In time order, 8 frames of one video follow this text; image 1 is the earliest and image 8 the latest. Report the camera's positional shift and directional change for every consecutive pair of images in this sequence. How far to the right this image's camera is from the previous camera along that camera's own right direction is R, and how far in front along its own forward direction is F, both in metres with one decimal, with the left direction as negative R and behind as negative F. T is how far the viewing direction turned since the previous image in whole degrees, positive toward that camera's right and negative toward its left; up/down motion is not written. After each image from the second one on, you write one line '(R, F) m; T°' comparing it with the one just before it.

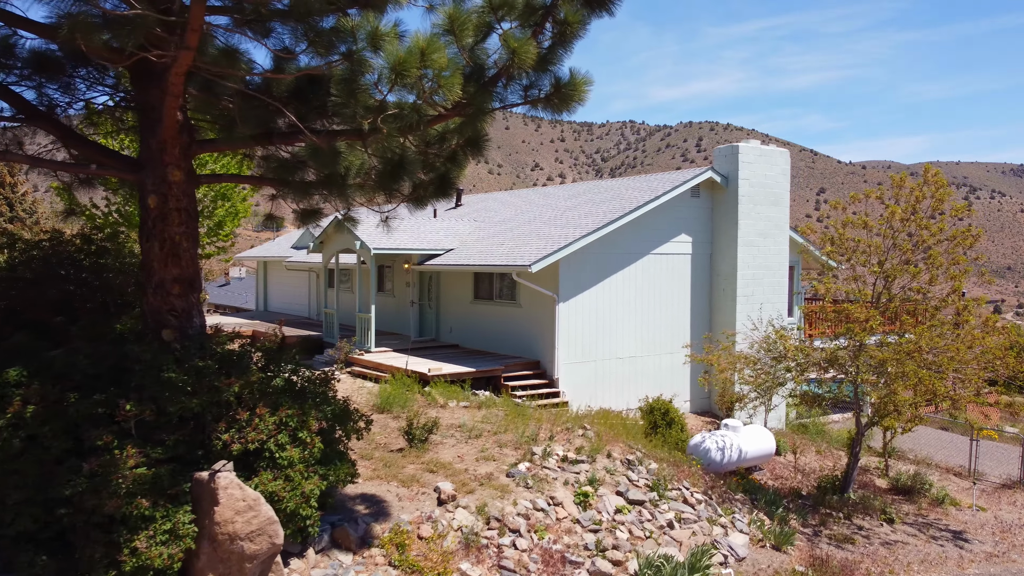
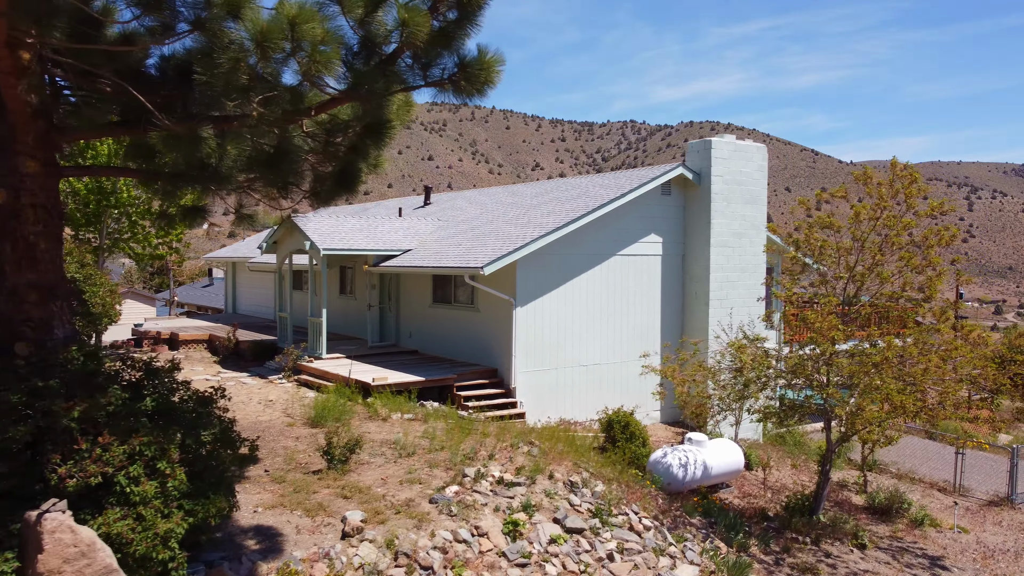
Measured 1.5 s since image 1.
(+0.8, +0.8) m; 0°
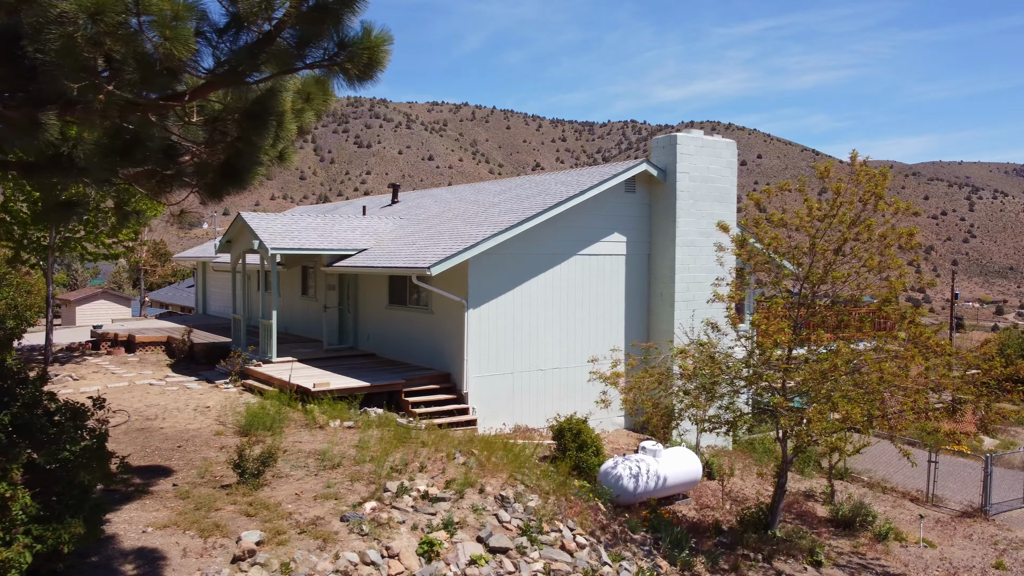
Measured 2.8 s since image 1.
(+0.8, +0.5) m; 0°
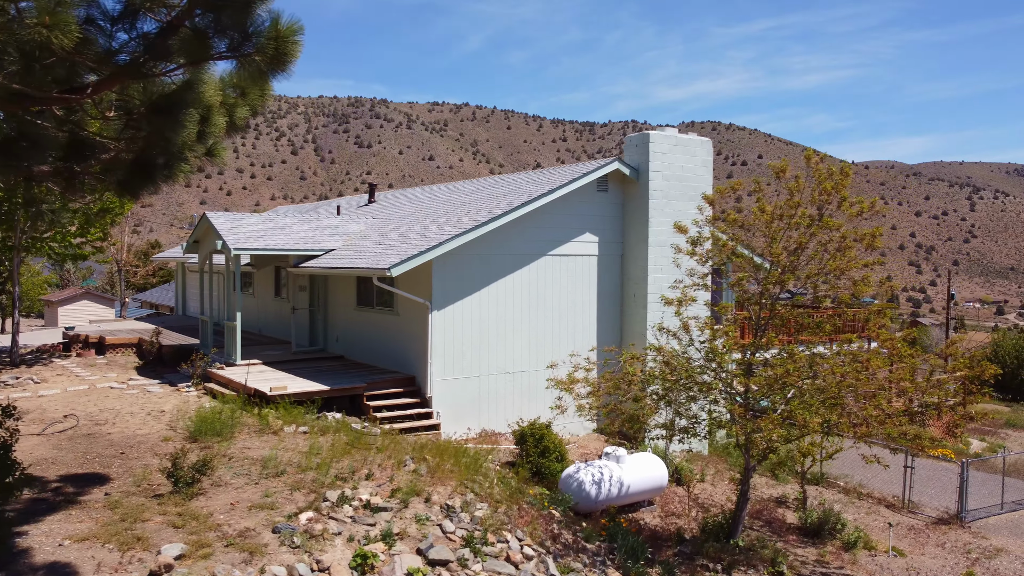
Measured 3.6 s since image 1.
(+0.6, +0.3) m; 0°
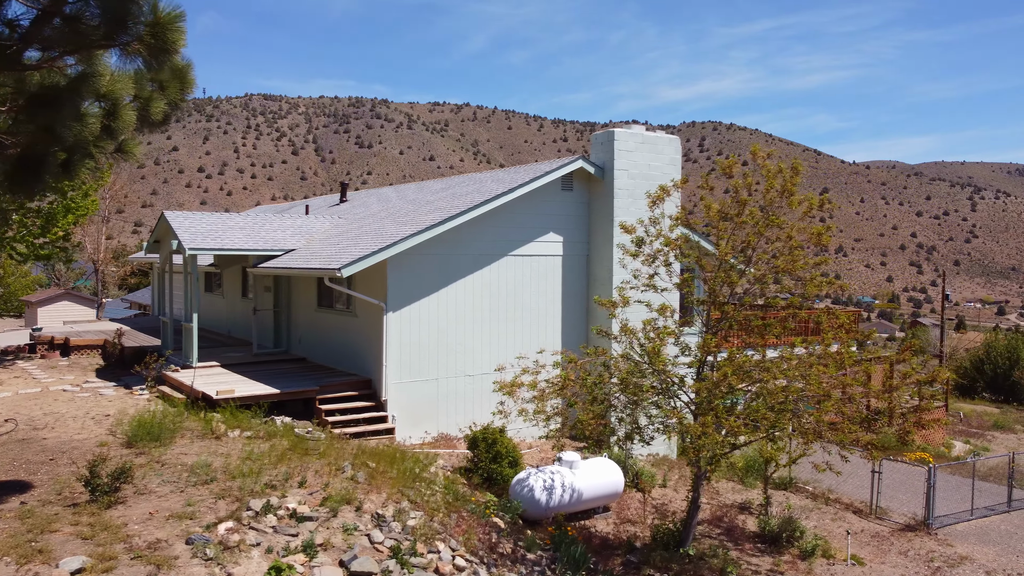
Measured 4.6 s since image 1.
(+0.7, +0.3) m; 0°
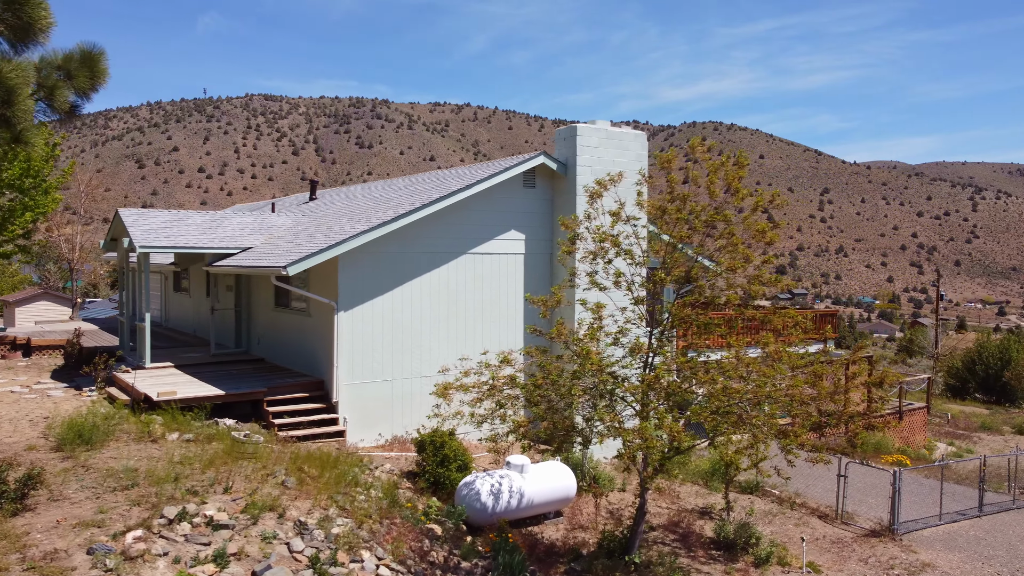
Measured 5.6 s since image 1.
(+0.7, +0.3) m; 0°
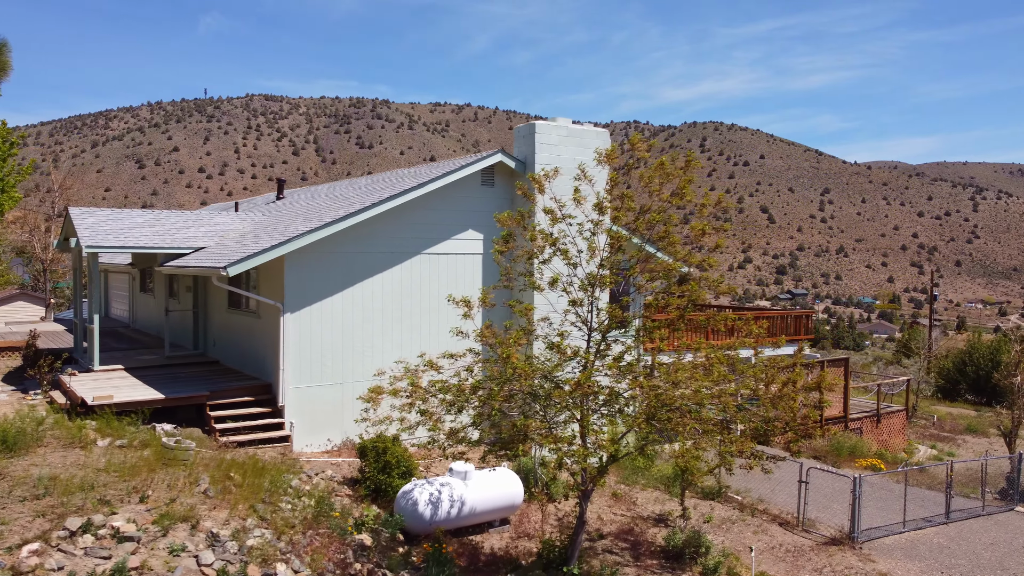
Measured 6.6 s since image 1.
(+0.7, +0.3) m; 0°
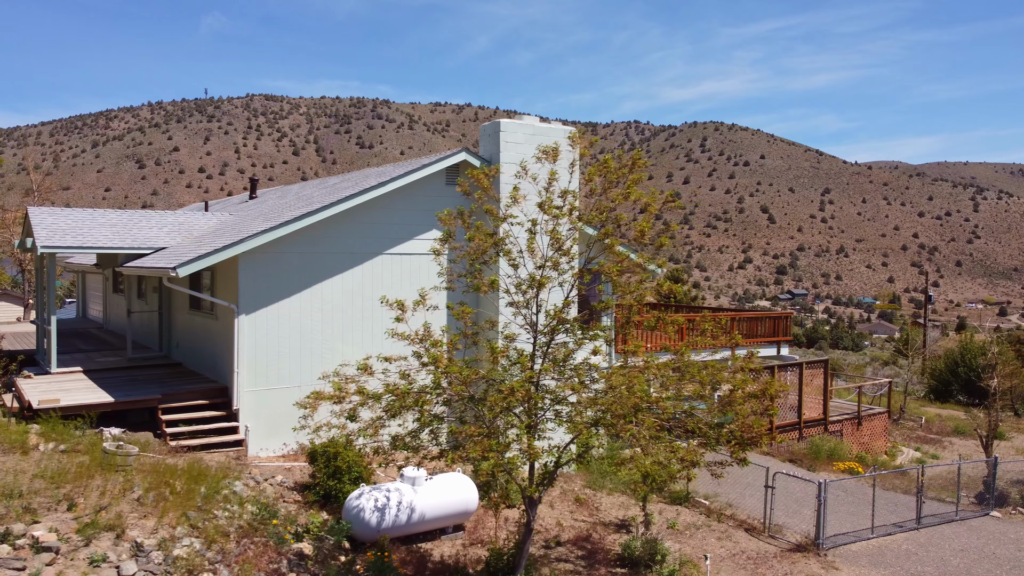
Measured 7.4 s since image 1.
(+0.6, +0.2) m; 0°
